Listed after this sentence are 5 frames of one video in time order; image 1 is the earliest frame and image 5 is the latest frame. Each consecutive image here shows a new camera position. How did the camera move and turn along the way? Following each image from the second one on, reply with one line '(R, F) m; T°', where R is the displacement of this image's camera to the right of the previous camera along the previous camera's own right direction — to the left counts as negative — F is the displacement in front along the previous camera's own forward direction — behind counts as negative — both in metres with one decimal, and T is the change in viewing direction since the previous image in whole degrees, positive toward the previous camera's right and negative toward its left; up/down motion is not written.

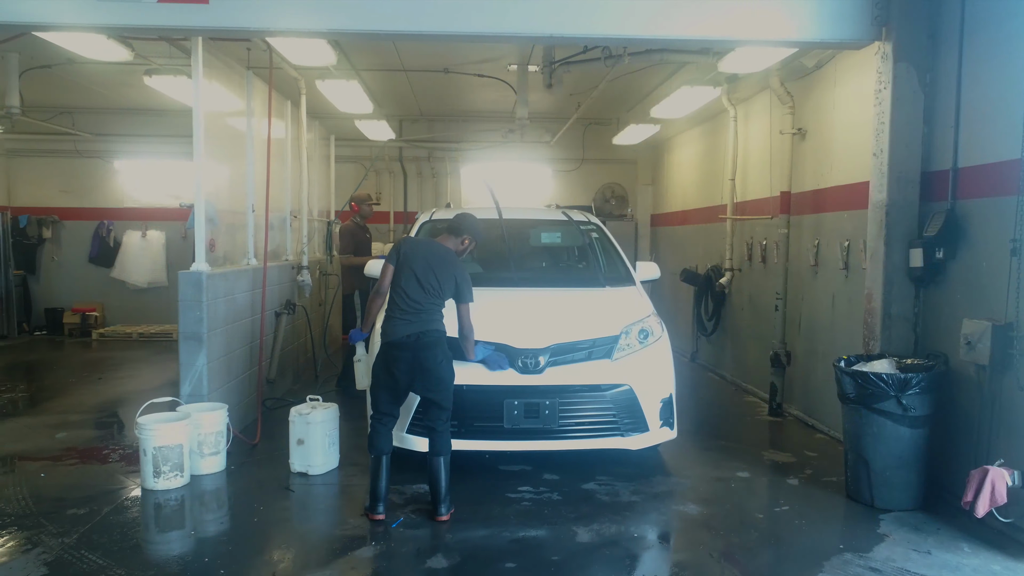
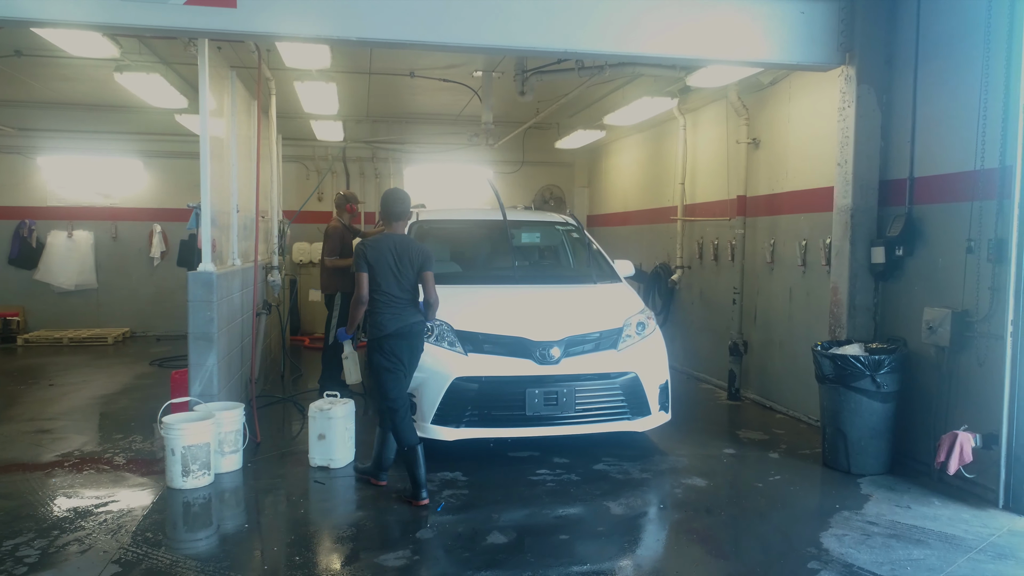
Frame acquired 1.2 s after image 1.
(-0.7, -0.2) m; +8°
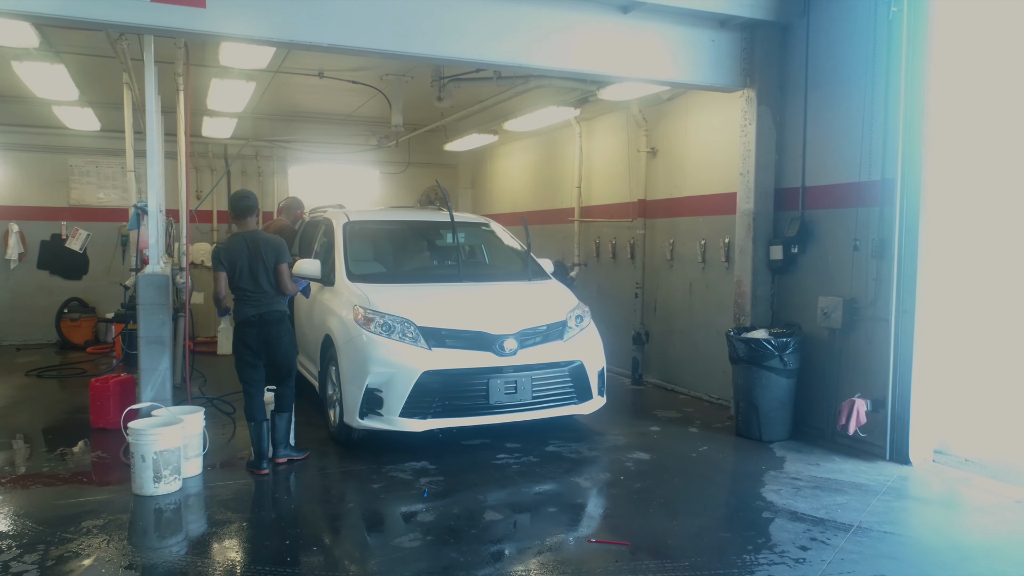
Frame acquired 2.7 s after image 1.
(-0.7, -0.2) m; +12°
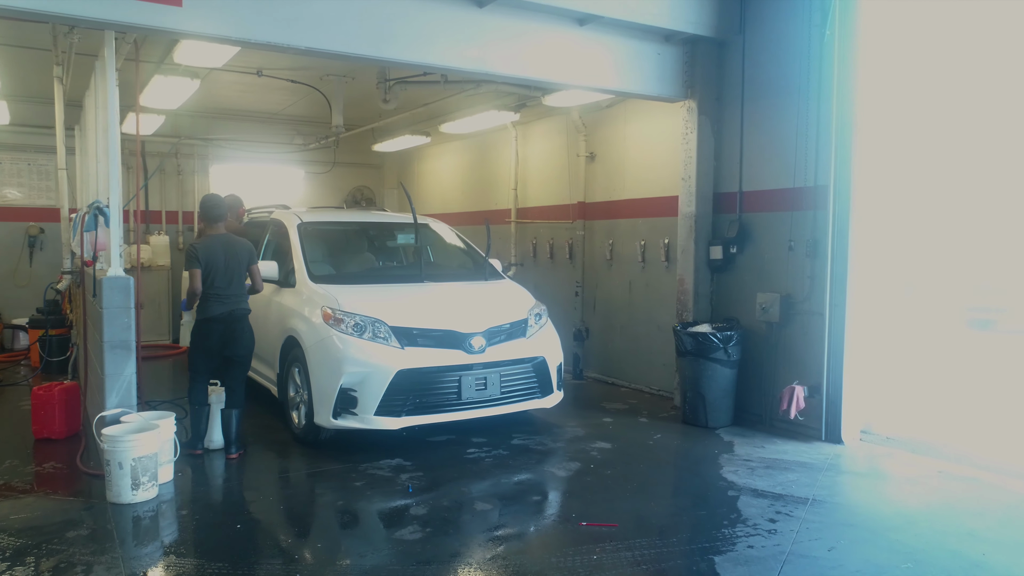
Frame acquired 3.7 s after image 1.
(-0.5, -0.1) m; +8°
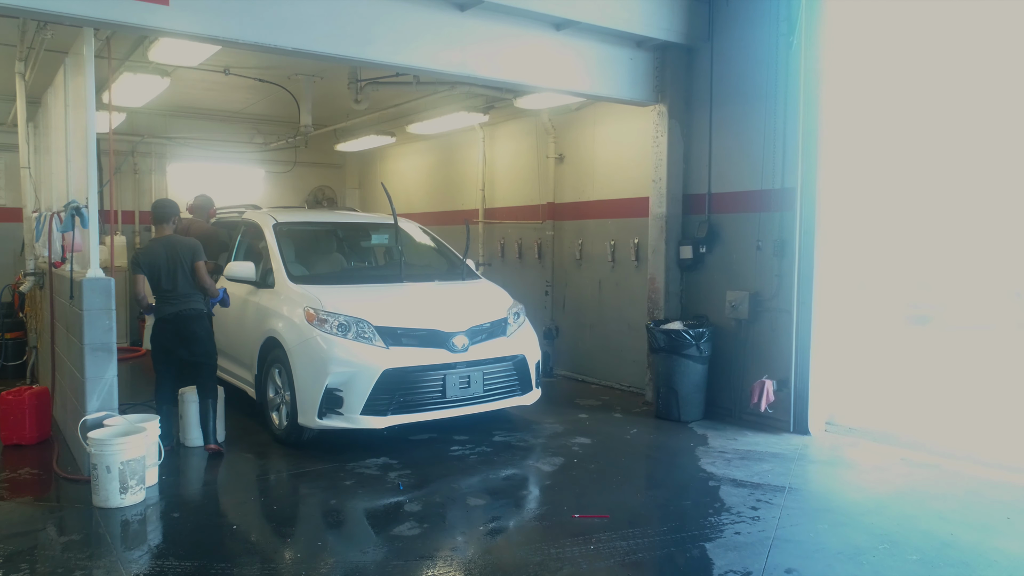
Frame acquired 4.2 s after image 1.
(-0.2, -0.1) m; +4°
